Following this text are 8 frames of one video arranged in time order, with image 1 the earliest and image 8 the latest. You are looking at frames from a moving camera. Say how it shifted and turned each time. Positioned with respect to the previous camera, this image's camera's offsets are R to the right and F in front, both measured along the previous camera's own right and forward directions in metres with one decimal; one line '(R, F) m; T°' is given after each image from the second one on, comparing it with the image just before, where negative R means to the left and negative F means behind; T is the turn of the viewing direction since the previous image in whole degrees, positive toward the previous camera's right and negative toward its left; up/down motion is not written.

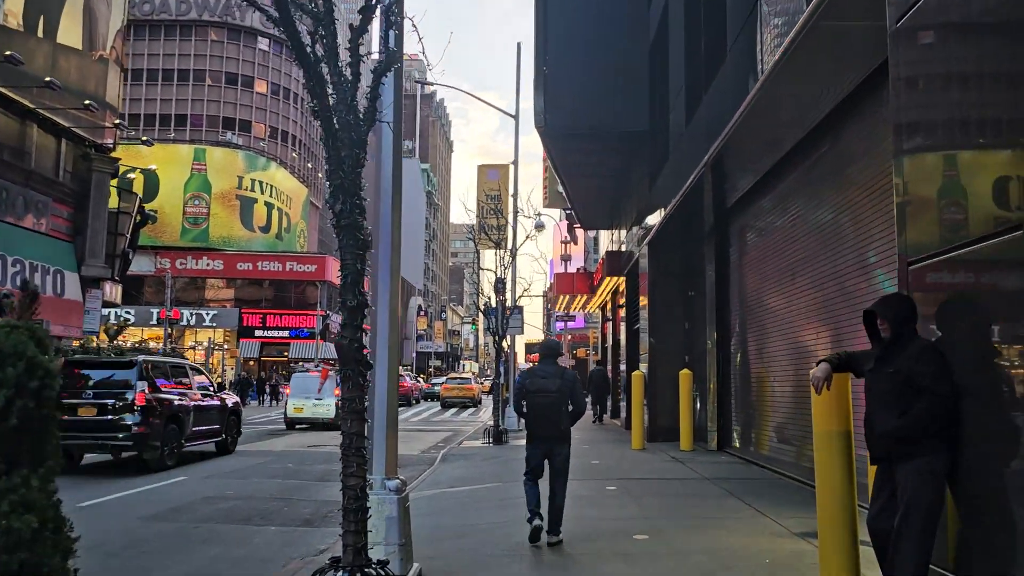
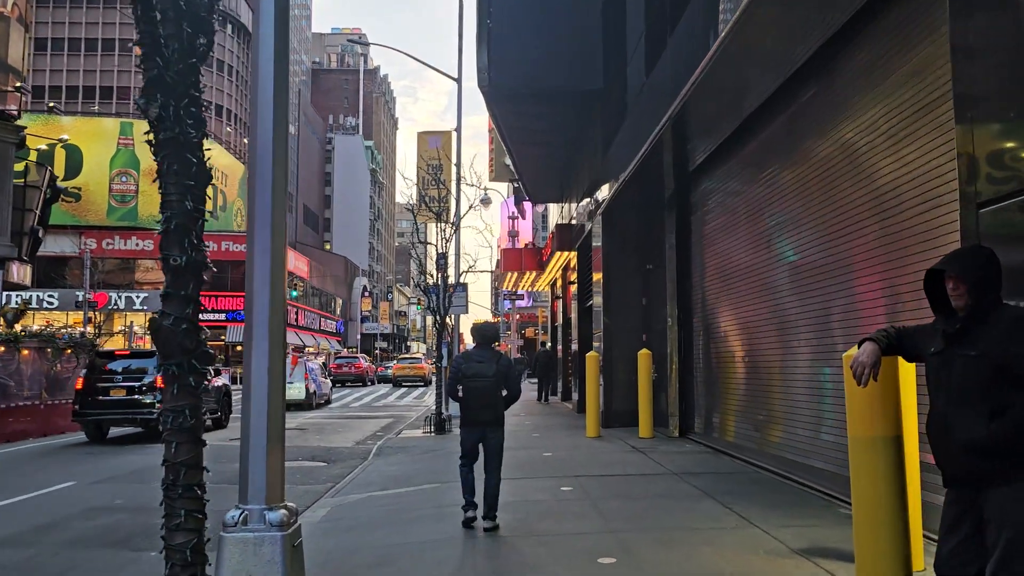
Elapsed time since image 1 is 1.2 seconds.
(+0.1, +1.4) m; +4°
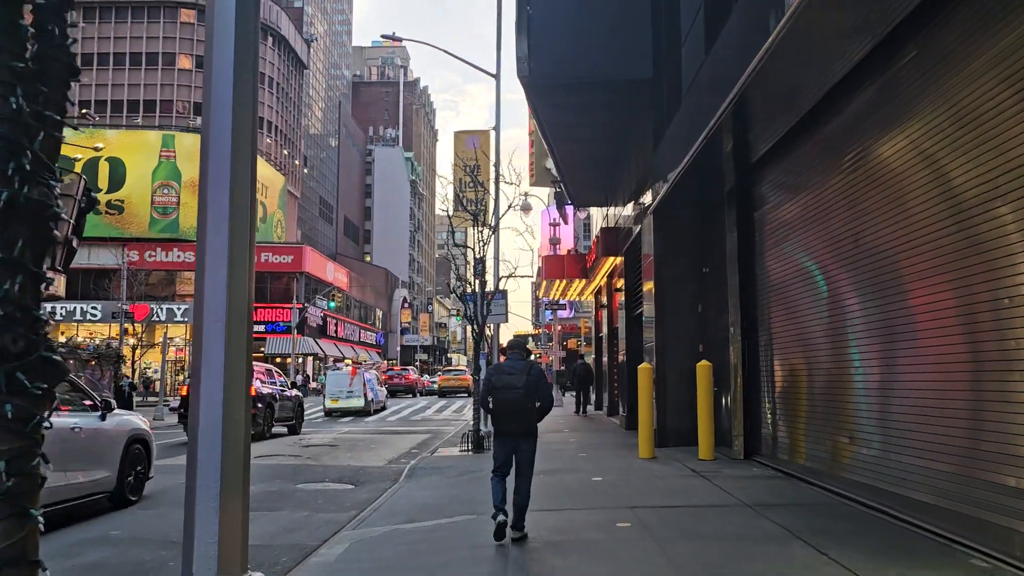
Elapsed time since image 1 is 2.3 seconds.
(0.0, +1.2) m; -3°
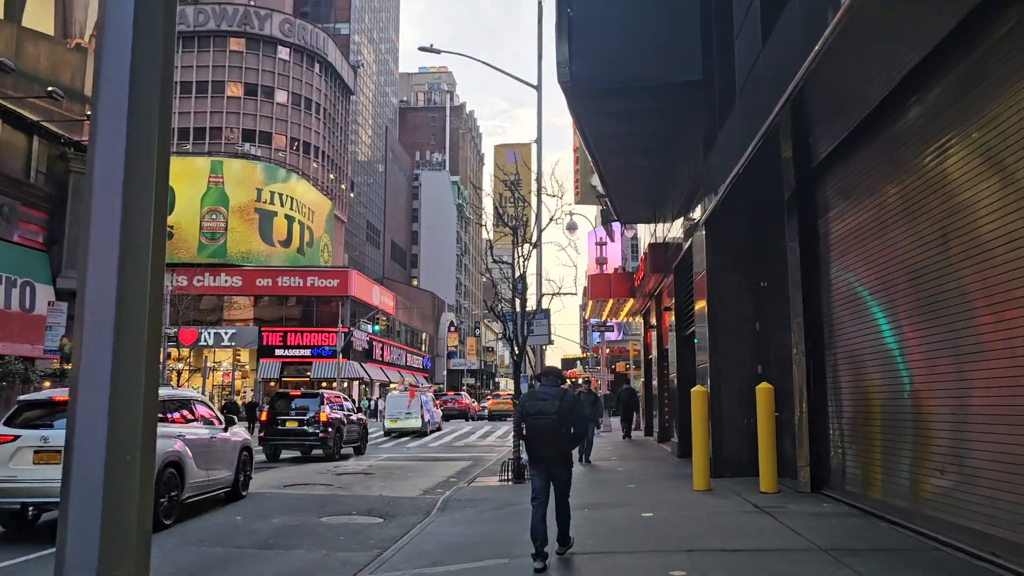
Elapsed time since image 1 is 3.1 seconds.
(+0.1, +0.9) m; -3°
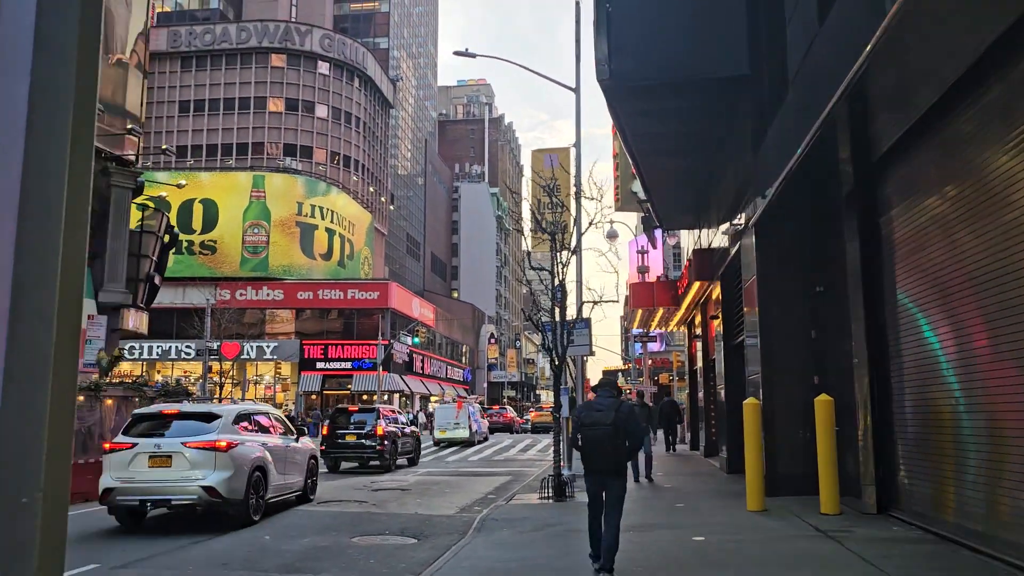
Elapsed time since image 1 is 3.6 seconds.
(0.0, +0.6) m; -3°
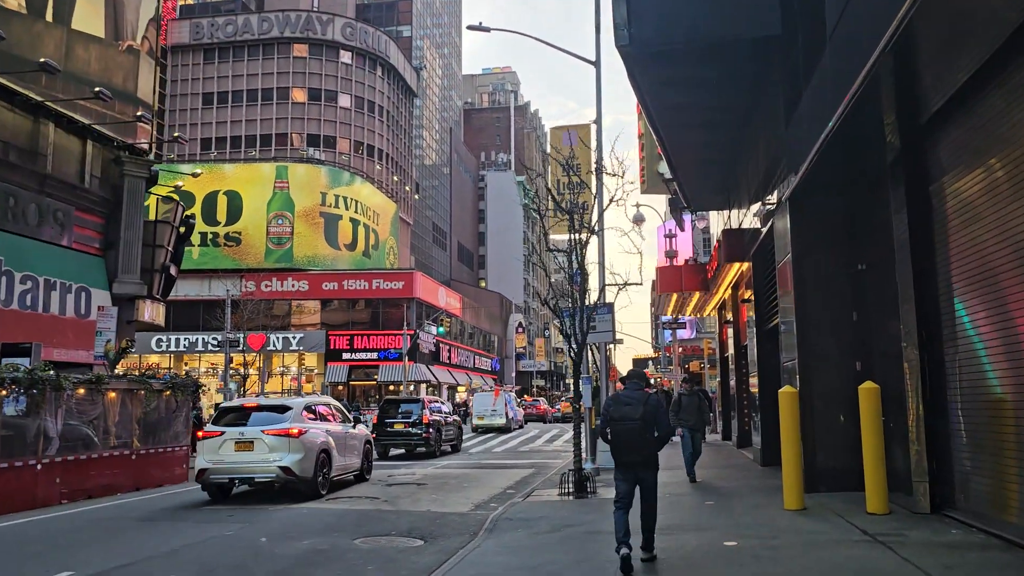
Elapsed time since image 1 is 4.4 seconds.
(+0.2, +0.8) m; -2°
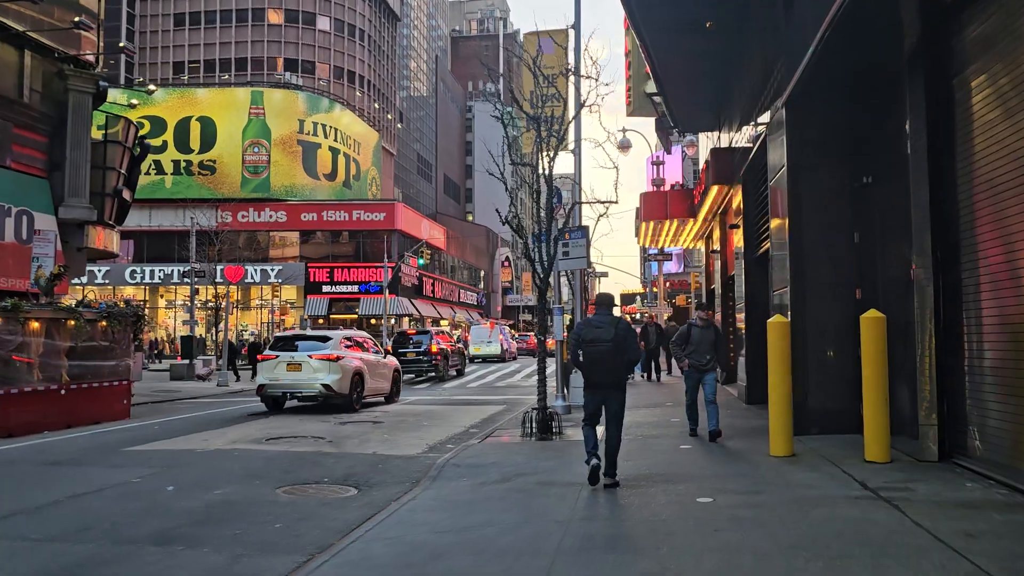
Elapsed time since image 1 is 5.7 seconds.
(+0.4, +1.3) m; +1°
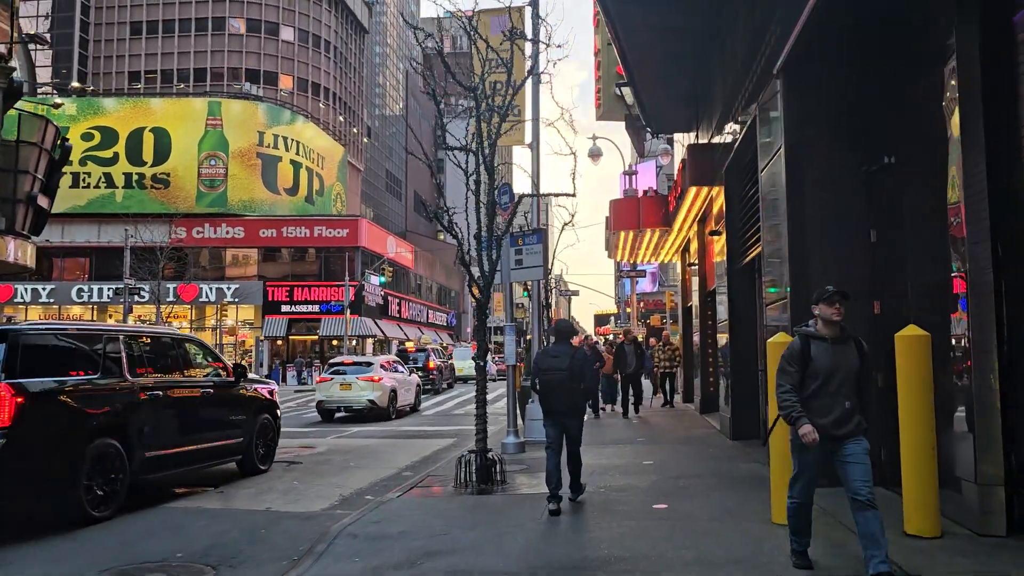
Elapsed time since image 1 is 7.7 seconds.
(+0.4, +2.1) m; +2°
